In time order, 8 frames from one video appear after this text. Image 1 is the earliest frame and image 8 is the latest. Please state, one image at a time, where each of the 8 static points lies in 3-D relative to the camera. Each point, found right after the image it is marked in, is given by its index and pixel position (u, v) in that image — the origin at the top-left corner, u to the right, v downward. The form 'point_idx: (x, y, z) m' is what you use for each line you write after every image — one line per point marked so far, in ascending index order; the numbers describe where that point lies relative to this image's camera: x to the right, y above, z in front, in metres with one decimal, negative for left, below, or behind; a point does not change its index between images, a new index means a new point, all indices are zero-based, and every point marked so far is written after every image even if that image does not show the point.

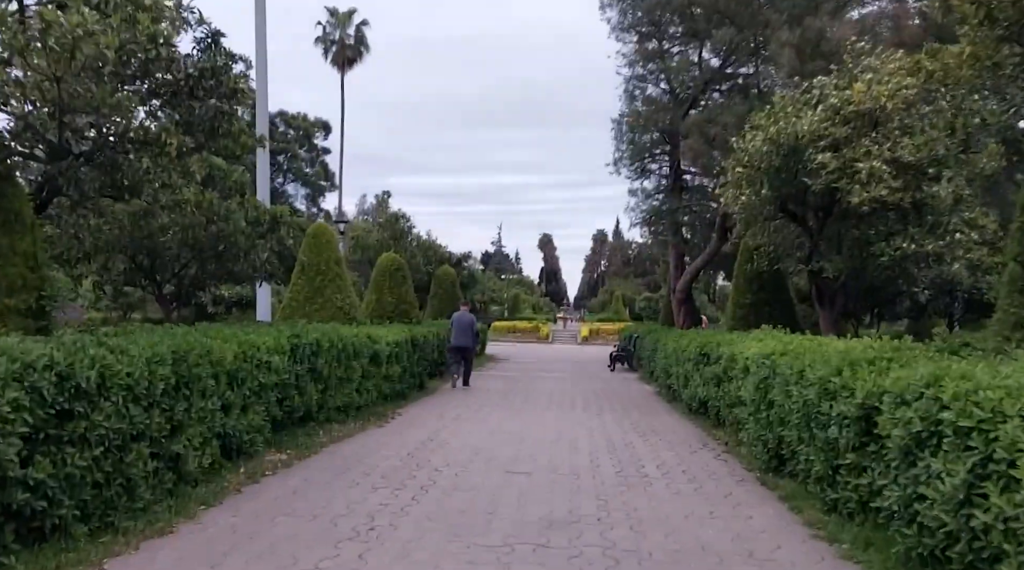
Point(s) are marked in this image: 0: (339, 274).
0: (-3.5, +0.2, +17.2) m
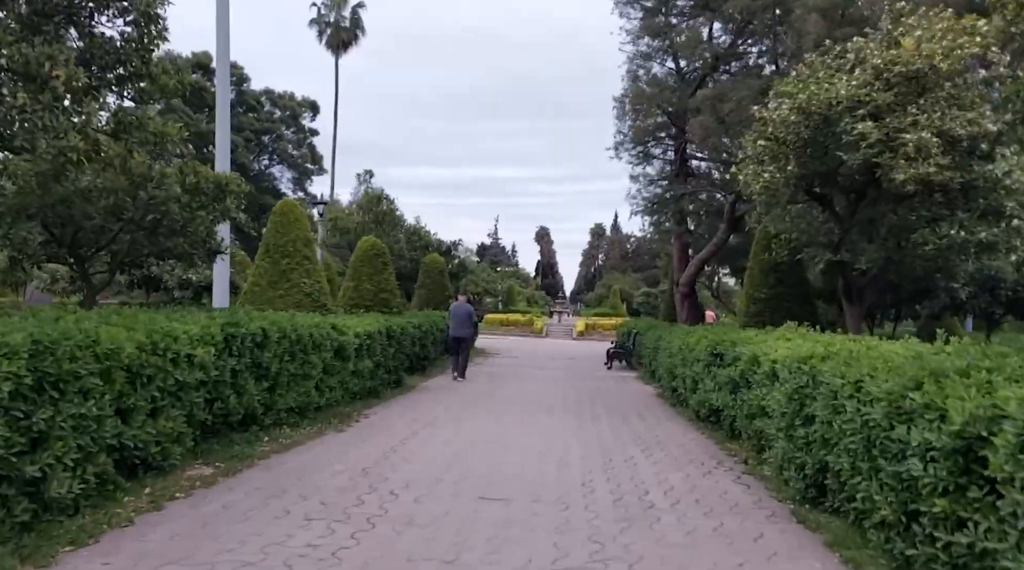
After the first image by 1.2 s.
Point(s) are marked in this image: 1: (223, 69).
0: (-3.7, +0.5, +15.4) m
1: (-5.0, +3.7, +14.6) m
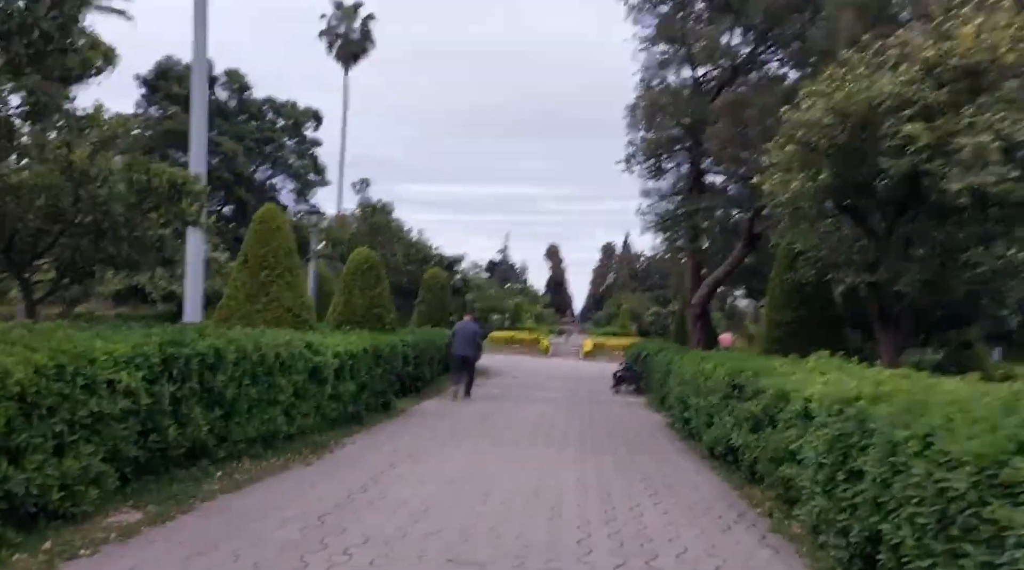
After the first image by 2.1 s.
0: (-3.7, +0.3, +14.2) m
1: (-4.9, +3.5, +13.5) m
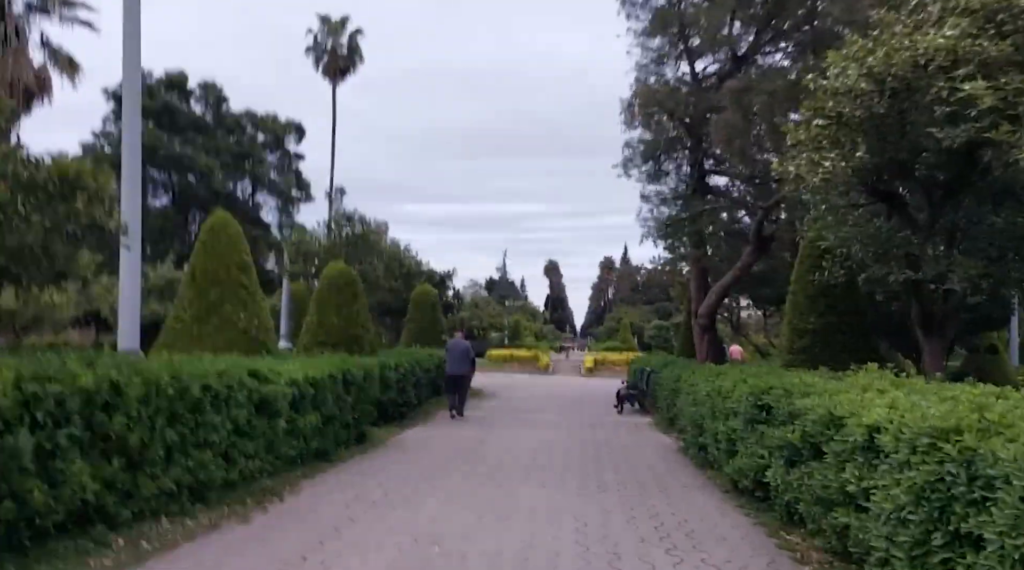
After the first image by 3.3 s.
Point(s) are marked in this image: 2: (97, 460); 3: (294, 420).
0: (-3.9, 0.0, +12.5) m
1: (-5.3, +3.2, +11.8) m
2: (-3.1, -1.3, +6.4) m
3: (-2.7, -1.7, +10.6) m
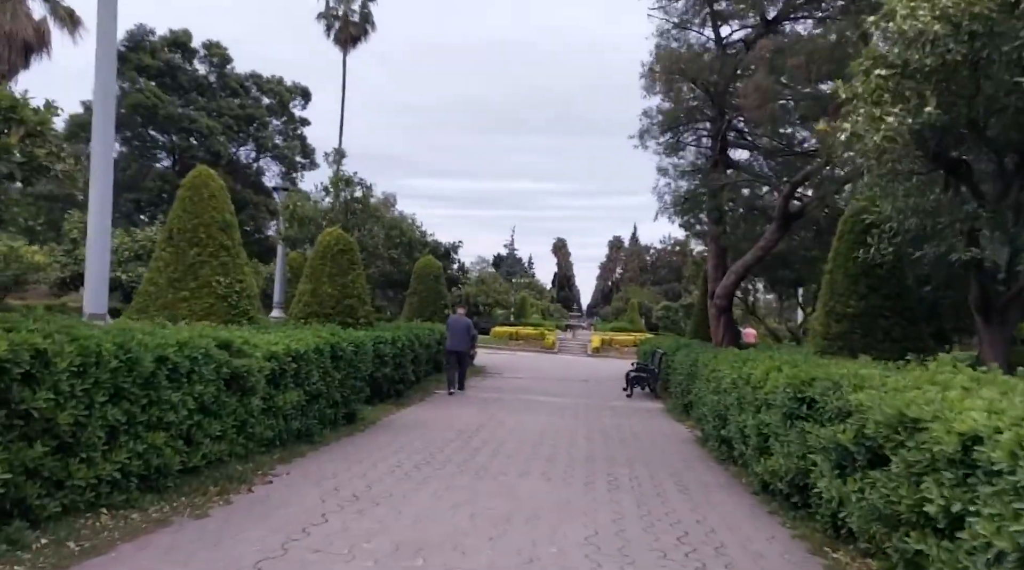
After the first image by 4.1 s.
0: (-3.8, +0.5, +11.4) m
1: (-5.1, +3.7, +10.6) m
2: (-3.1, -1.0, +5.3) m
3: (-2.7, -1.2, +9.5) m
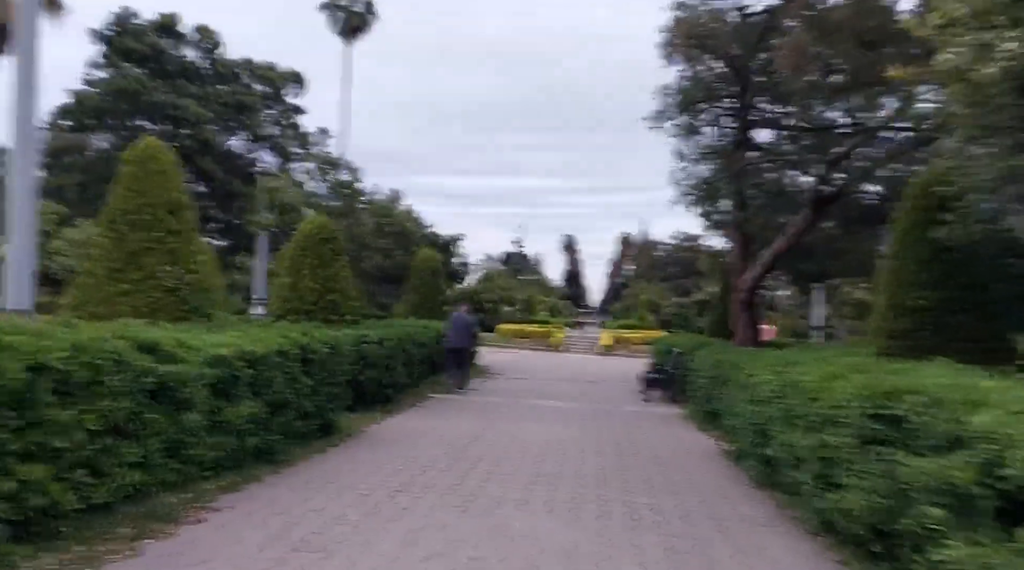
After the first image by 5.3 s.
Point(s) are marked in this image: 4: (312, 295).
0: (-3.8, +0.6, +9.7) m
1: (-5.1, +3.8, +8.9) m
2: (-3.2, -0.9, +3.6) m
3: (-2.7, -1.1, +7.8) m
4: (-3.4, -0.1, +14.2) m
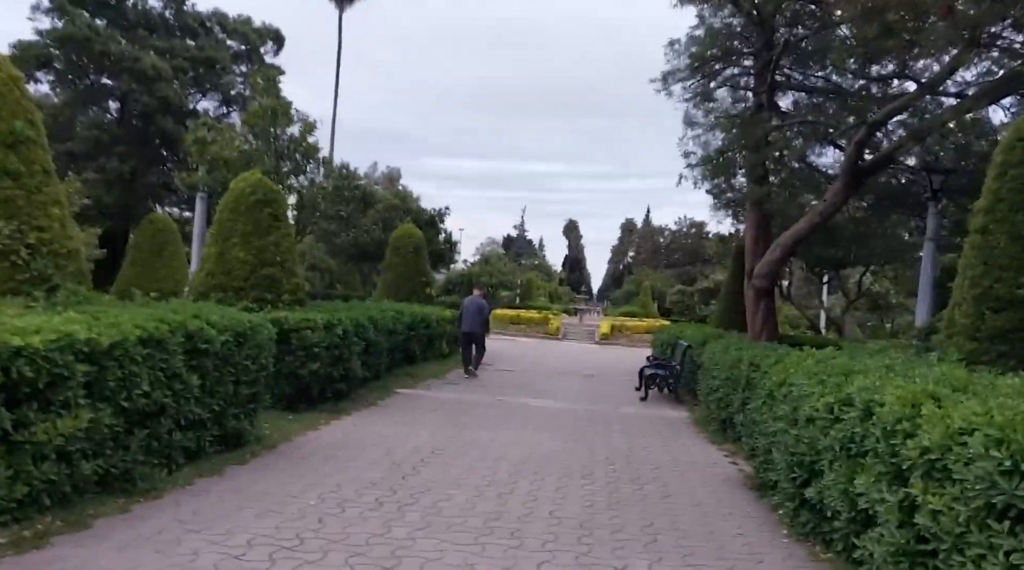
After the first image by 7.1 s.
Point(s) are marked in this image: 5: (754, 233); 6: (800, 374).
0: (-4.2, +0.9, +7.2) m
1: (-5.4, +4.1, +6.4) m
2: (-3.6, -0.7, +1.2) m
3: (-3.1, -0.9, +5.4) m
4: (-3.7, +0.2, +11.7) m
5: (+5.3, +1.2, +18.8) m
6: (+2.5, -0.8, +7.3) m
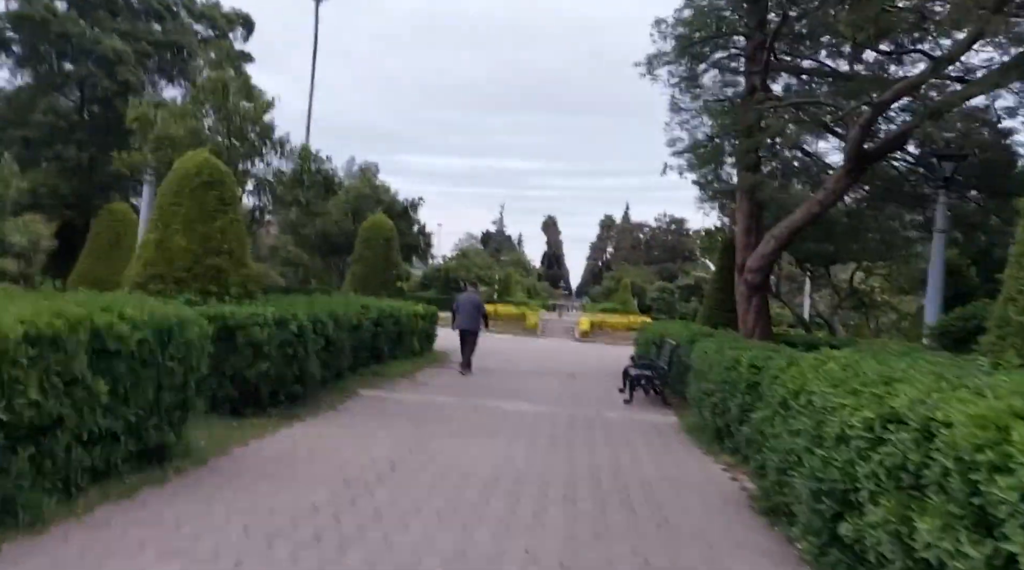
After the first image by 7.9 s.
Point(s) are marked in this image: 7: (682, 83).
0: (-4.4, +1.0, +6.0) m
1: (-5.5, +4.3, +5.1) m
2: (-3.6, -0.6, -0.1) m
3: (-3.3, -0.8, +4.1) m
4: (-4.0, +0.4, +10.5) m
5: (+4.8, +1.3, +17.7) m
6: (+2.3, -0.7, +6.2) m
7: (+3.4, +4.1, +16.5) m
